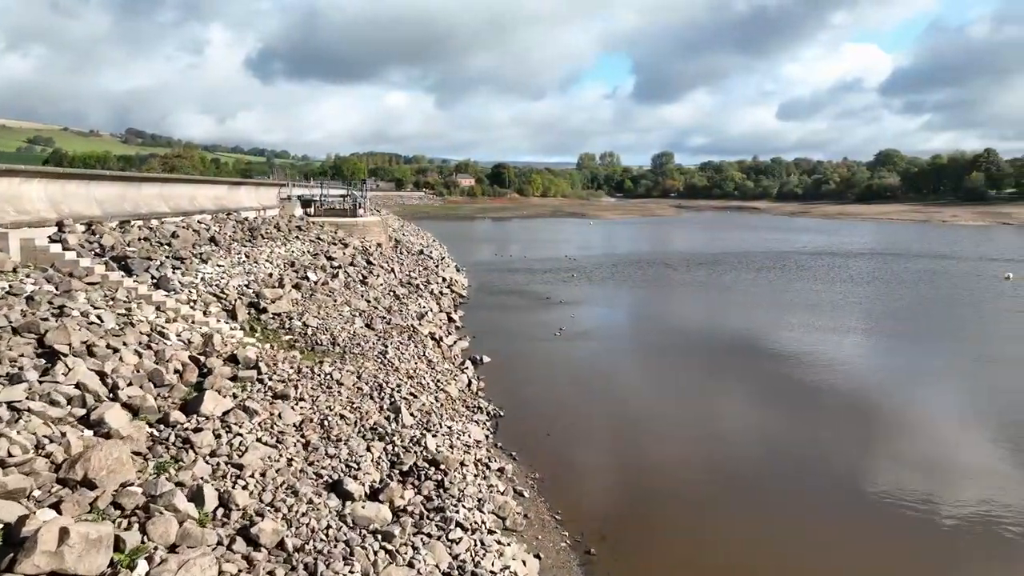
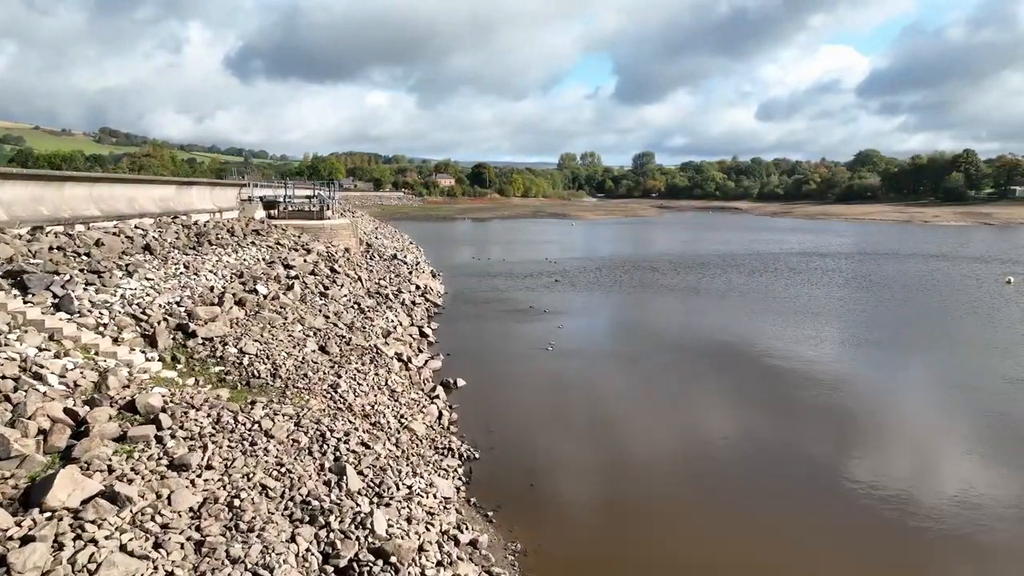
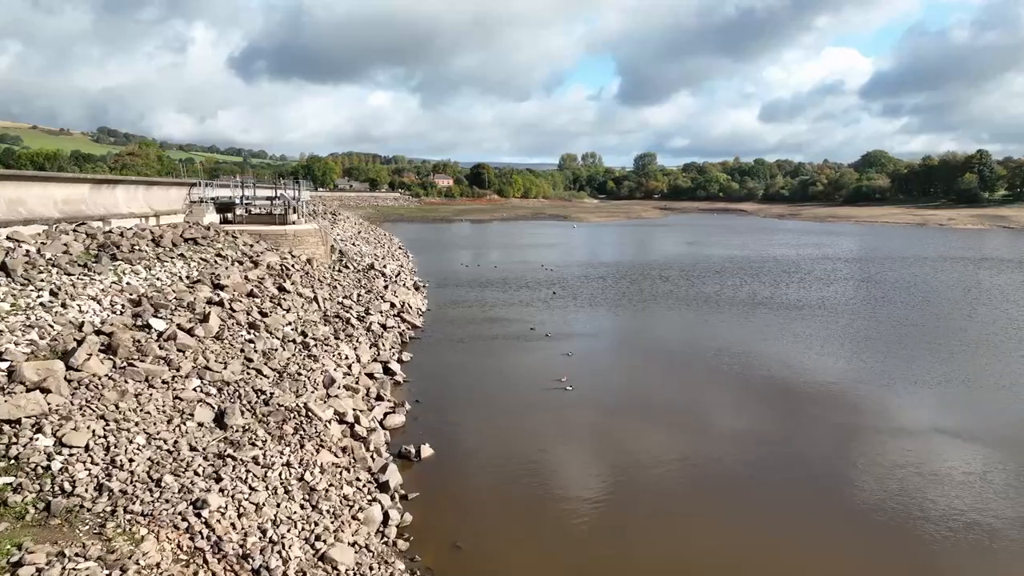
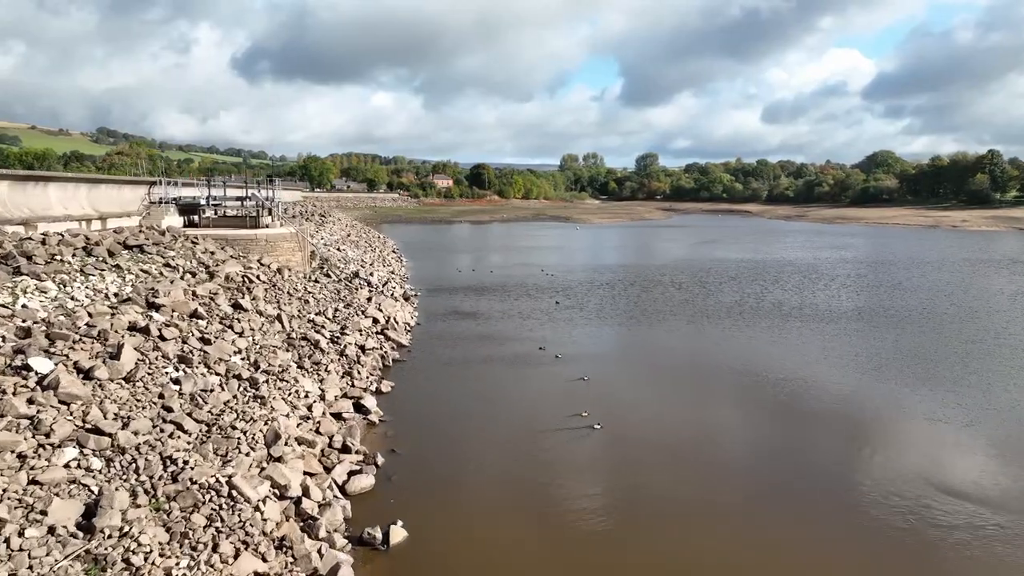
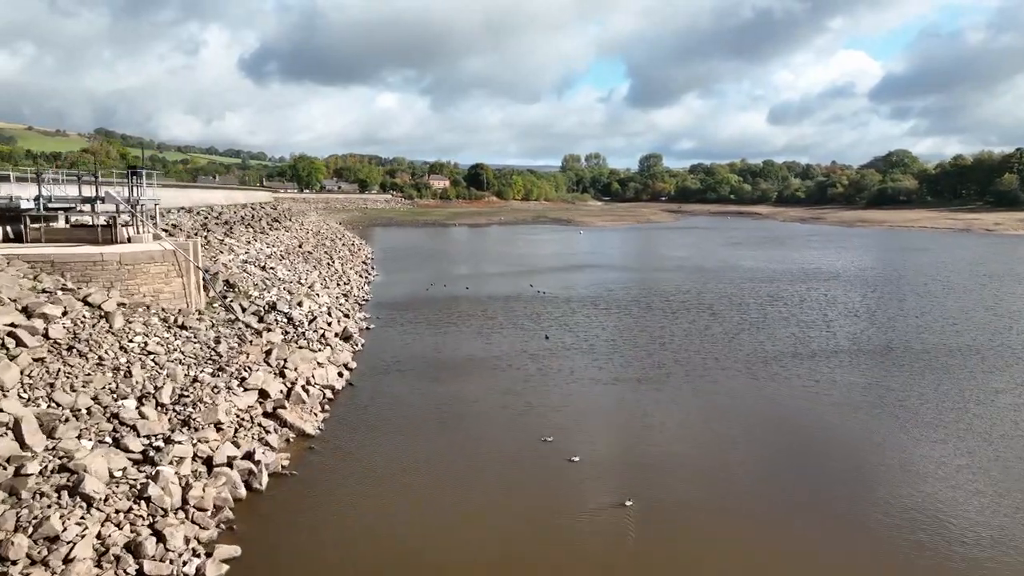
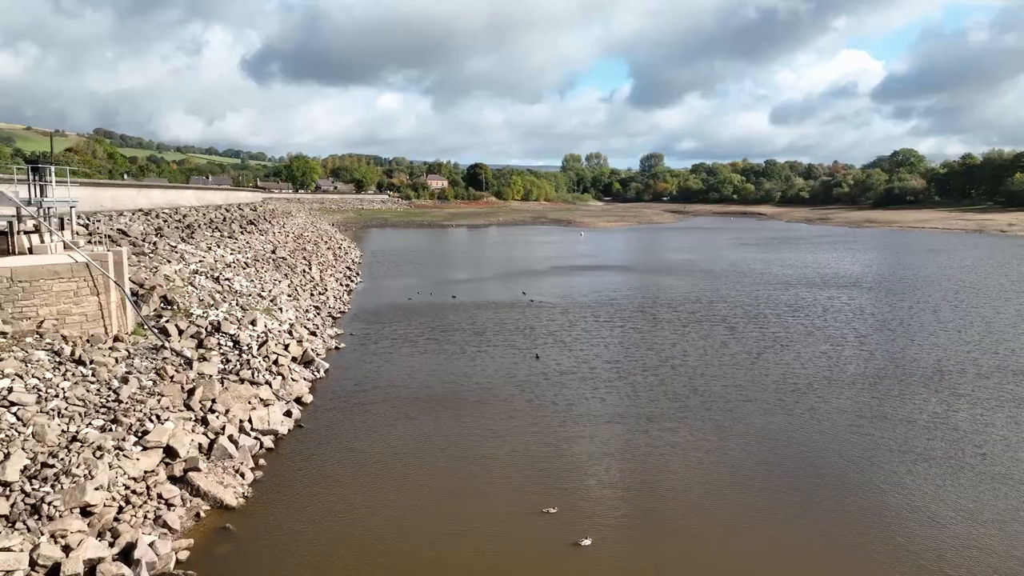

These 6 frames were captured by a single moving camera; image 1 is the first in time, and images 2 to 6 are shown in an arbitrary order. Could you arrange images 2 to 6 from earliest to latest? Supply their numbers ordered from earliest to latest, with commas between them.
2, 3, 4, 5, 6
